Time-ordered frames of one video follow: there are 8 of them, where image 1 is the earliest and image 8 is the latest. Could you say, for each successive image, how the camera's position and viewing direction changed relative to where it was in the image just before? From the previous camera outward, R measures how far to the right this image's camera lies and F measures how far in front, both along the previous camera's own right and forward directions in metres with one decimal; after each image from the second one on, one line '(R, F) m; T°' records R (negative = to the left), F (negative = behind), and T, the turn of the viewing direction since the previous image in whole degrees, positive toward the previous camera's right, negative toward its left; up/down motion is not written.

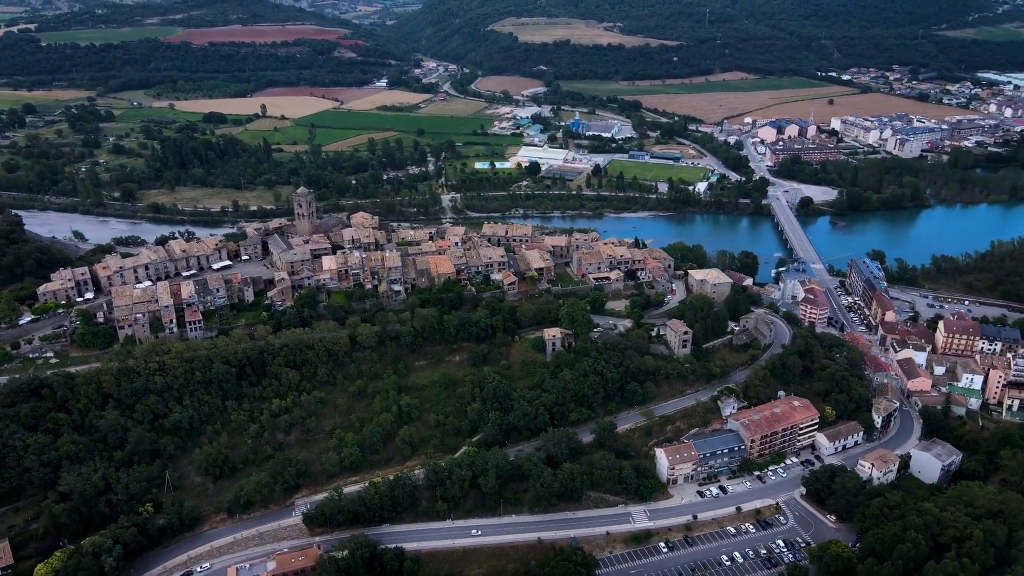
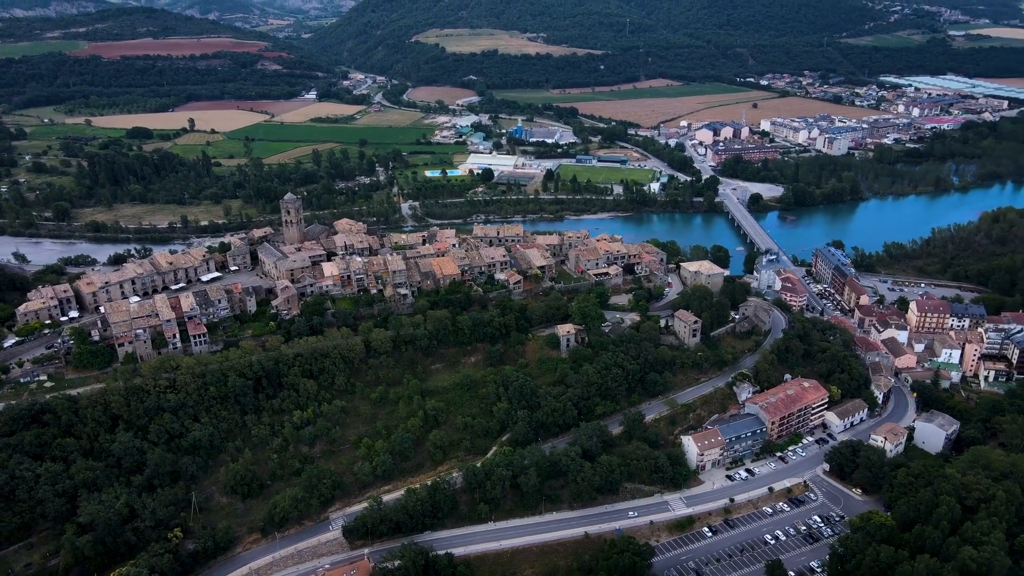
(-4.0, +0.6) m; +6°
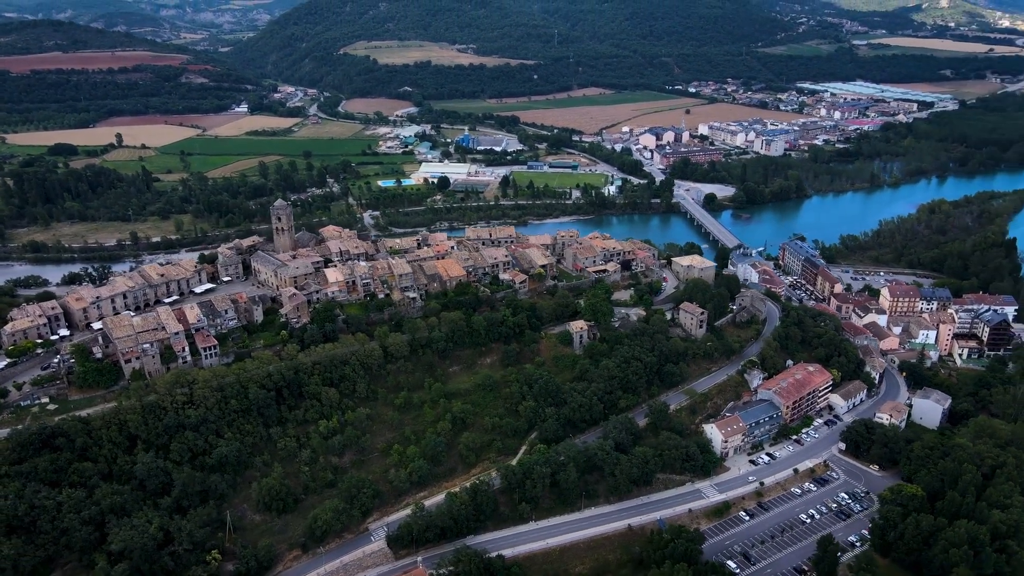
(-3.8, +0.5) m; +6°
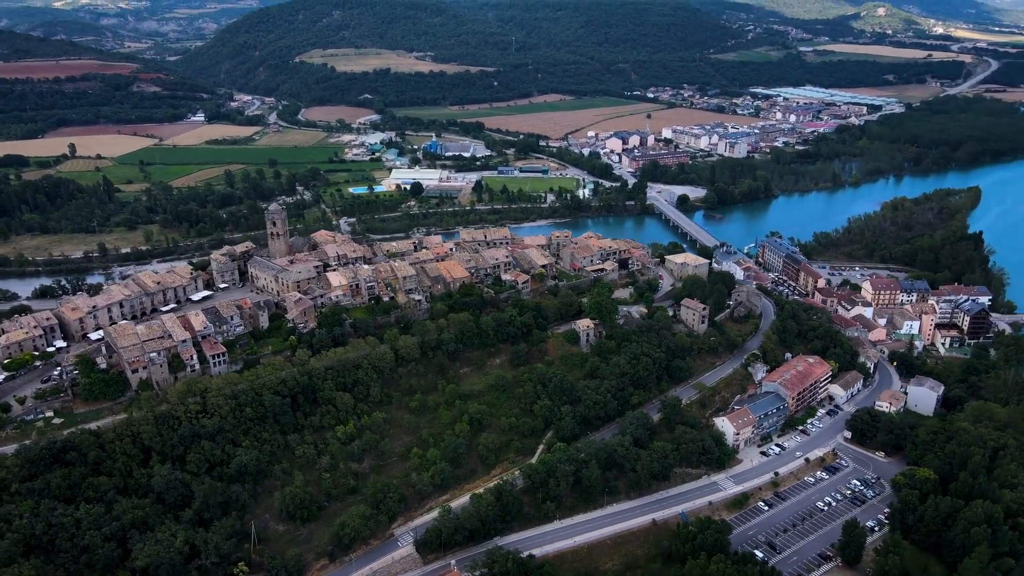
(-2.2, +0.2) m; +3°
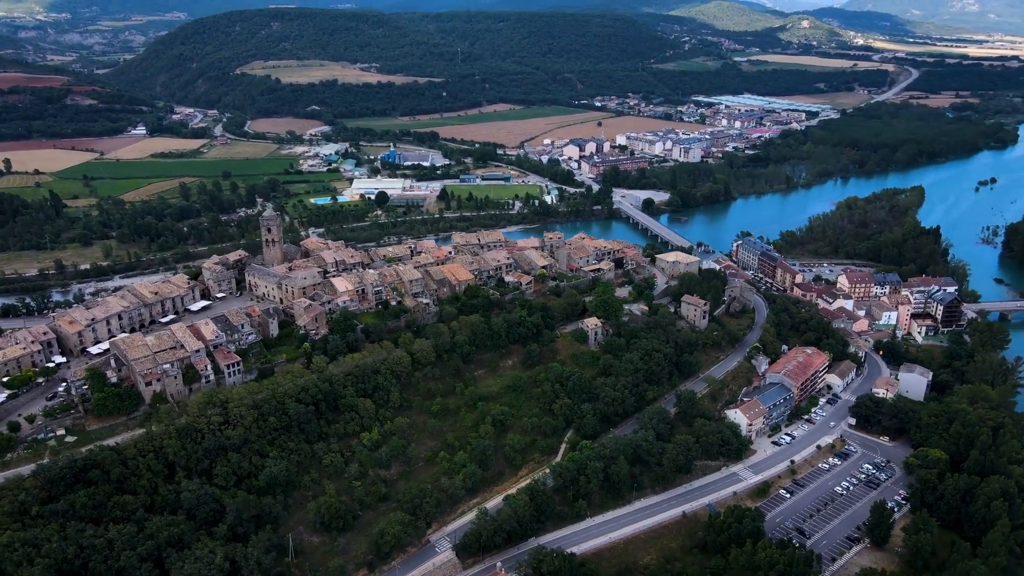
(-2.9, +0.3) m; +5°
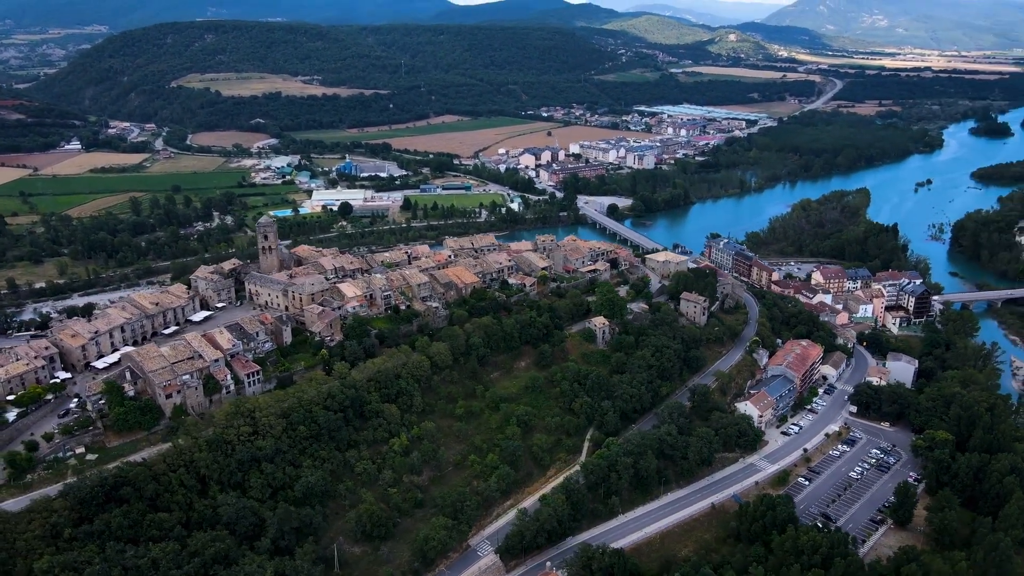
(-3.0, +0.3) m; +5°
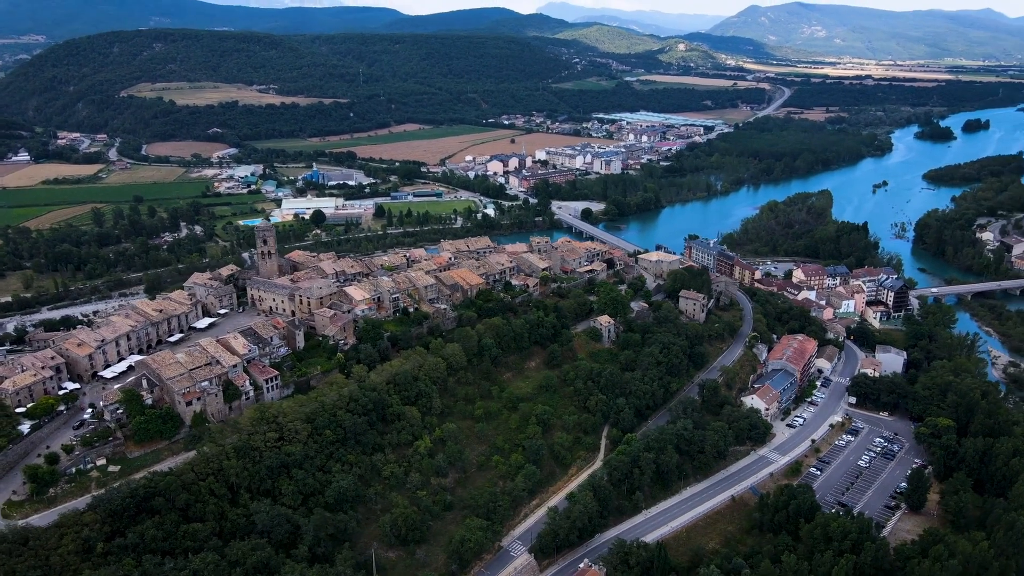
(-2.2, +0.2) m; +3°
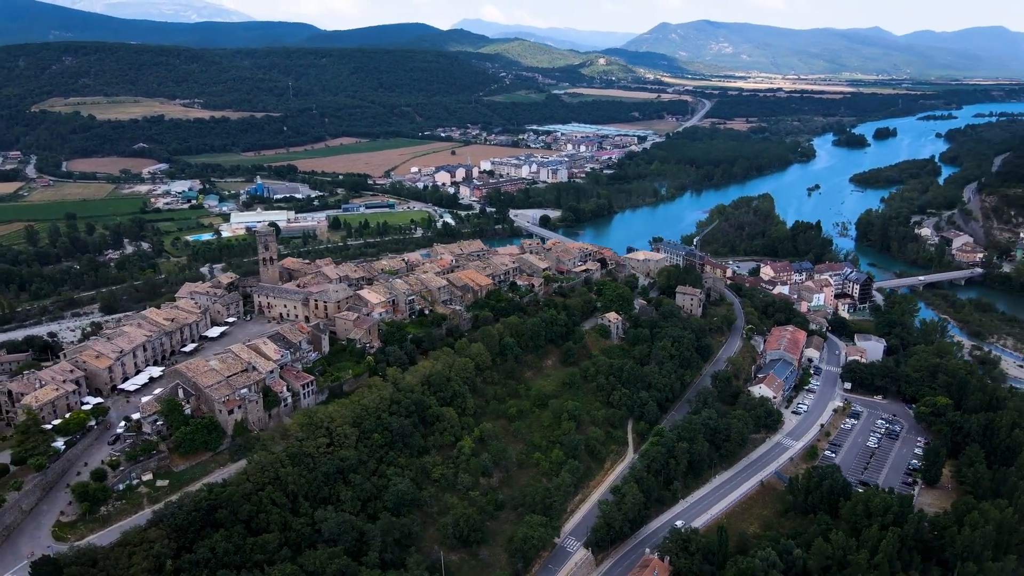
(-3.7, +0.4) m; +6°
